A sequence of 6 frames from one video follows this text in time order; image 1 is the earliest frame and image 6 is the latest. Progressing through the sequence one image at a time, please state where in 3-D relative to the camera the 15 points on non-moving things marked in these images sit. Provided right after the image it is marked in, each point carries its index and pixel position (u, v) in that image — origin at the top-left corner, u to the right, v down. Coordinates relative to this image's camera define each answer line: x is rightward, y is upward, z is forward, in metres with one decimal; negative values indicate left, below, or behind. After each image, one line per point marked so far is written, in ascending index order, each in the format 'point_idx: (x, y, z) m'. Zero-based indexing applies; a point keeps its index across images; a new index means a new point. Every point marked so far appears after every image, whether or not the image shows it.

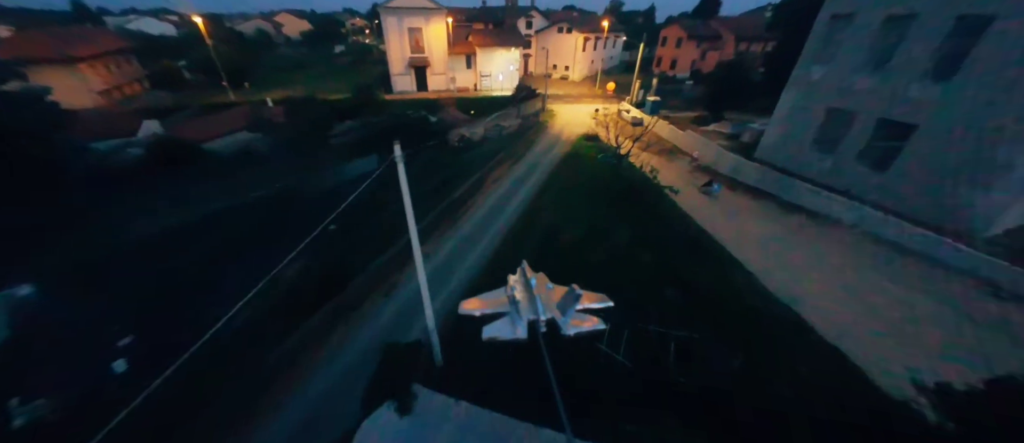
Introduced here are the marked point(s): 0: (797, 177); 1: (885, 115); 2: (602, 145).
0: (+12.3, +1.9, +13.3) m
1: (+13.2, +3.7, +10.7) m
2: (+5.6, +4.6, +18.4) m
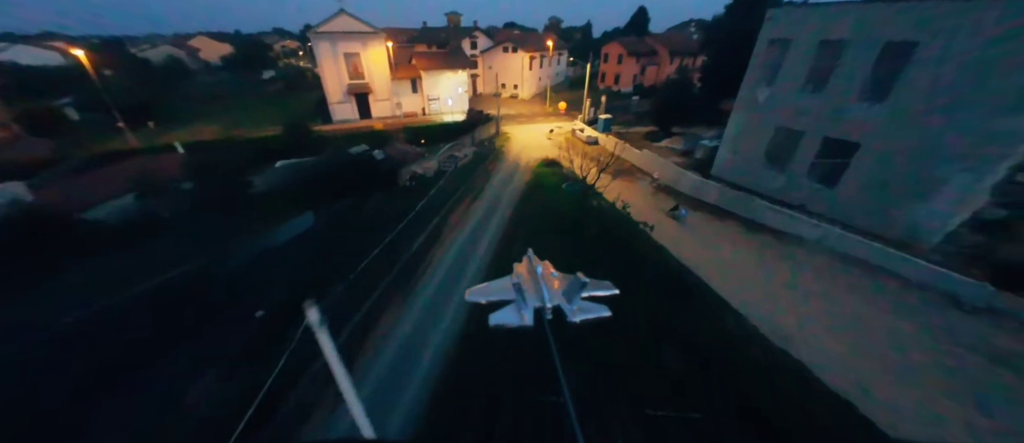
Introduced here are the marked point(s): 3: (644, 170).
0: (+10.7, +1.2, +13.5) m
1: (+11.7, +3.2, +11.1) m
2: (+3.1, +3.0, +17.9) m
3: (+7.8, +3.0, +17.9) m
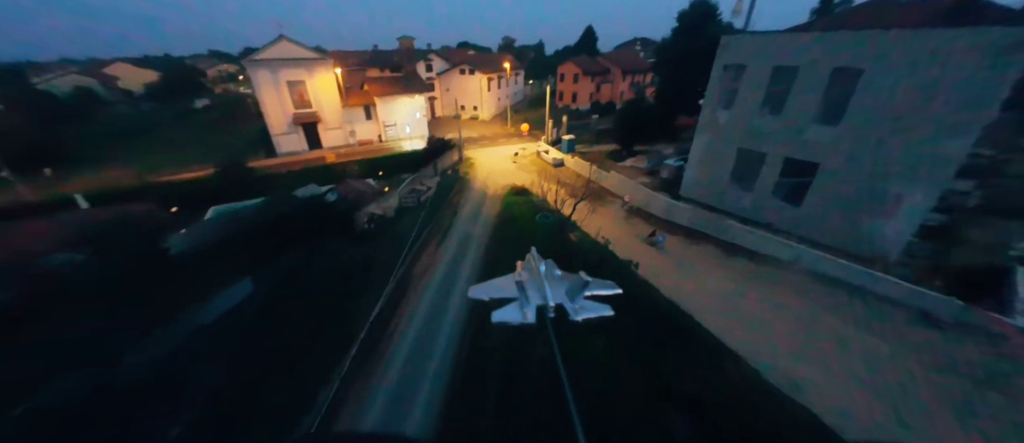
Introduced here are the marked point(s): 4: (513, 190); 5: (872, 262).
0: (+9.4, +0.3, +13.6) m
1: (+10.5, +2.5, +11.4) m
2: (+1.3, +1.3, +17.2) m
3: (+5.9, +1.7, +17.8) m
4: (0.0, +1.9, +18.4) m
5: (+12.4, -1.4, +10.4) m
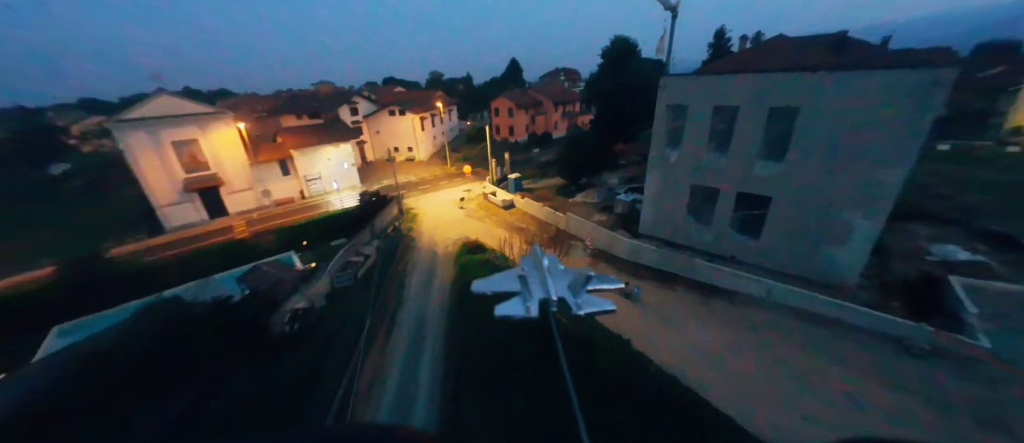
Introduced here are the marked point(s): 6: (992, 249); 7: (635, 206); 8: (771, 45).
0: (+7.7, -1.3, +13.4) m
1: (+8.7, +1.2, +11.5) m
2: (-1.0, -1.7, +15.6) m
3: (+3.4, -0.7, +16.9) m
4: (-2.5, -1.3, +16.6) m
5: (+11.3, -2.3, +10.6) m
6: (+18.9, -1.1, +11.9) m
7: (+7.1, +0.9, +17.3) m
8: (+14.8, +9.8, +17.3) m
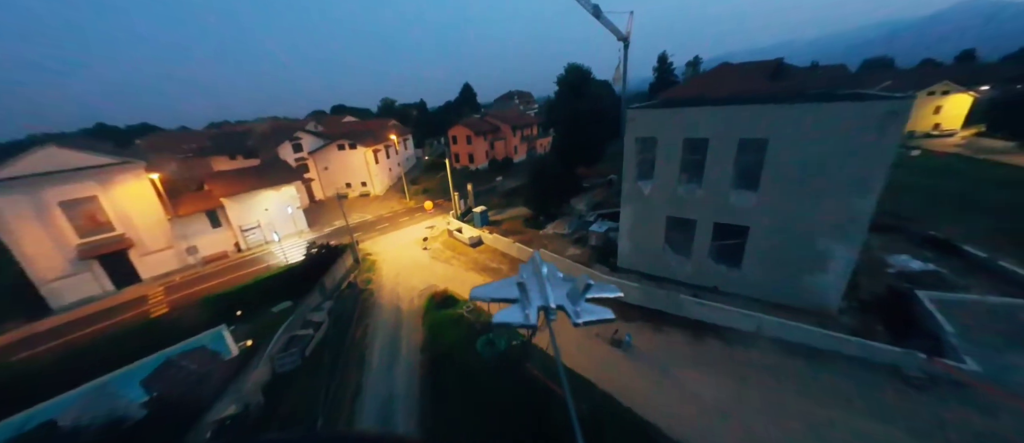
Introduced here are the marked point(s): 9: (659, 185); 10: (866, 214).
0: (+6.6, -2.6, +12.9) m
1: (+7.7, 0.0, +11.3) m
2: (-2.1, -3.9, +14.0) m
3: (+1.9, -2.7, +15.9) m
4: (-3.8, -3.8, +14.9) m
5: (+10.6, -3.2, +10.5) m
6: (+17.9, -1.5, +12.8) m
7: (+5.4, -0.8, +16.8) m
8: (+12.2, +8.8, +18.2) m
9: (+5.8, +1.5, +12.0) m
10: (+10.7, +0.2, +9.1) m
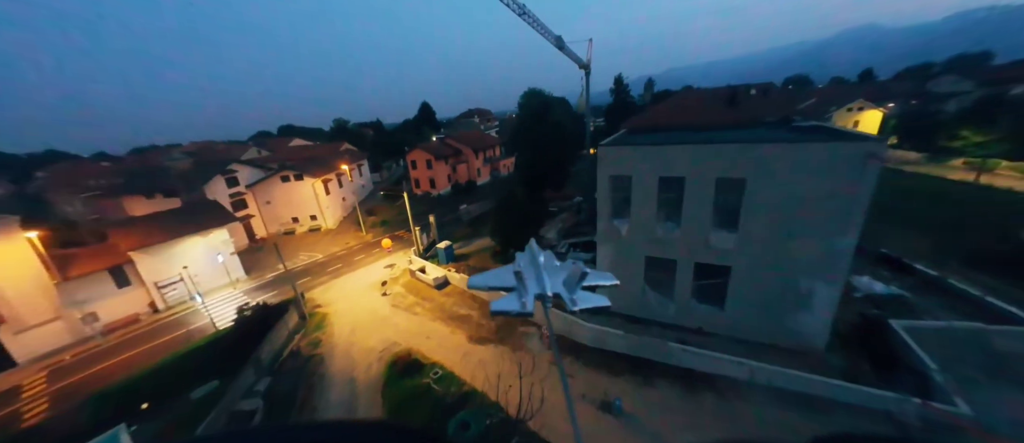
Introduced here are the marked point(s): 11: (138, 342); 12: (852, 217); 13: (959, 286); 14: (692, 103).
0: (+5.6, -4.2, +12.1) m
1: (+6.6, -1.4, +10.8) m
2: (-3.2, -6.0, +12.3) m
3: (+0.6, -4.6, +14.6) m
4: (-4.9, -6.0, +12.9) m
5: (+9.8, -4.4, +10.2) m
6: (+16.7, -2.4, +13.3) m
7: (+3.8, -2.6, +16.0) m
8: (+9.9, +7.3, +18.5) m
9: (+4.6, -0.1, +11.3) m
10: (+9.8, -0.9, +8.9) m
11: (-21.4, -6.8, +17.3) m
12: (+9.6, +0.1, +8.6) m
13: (+17.3, -2.5, +11.7) m
14: (+10.4, +6.9, +17.4) m
